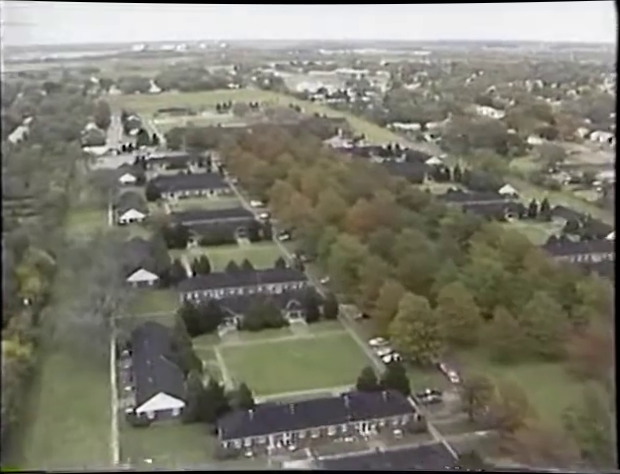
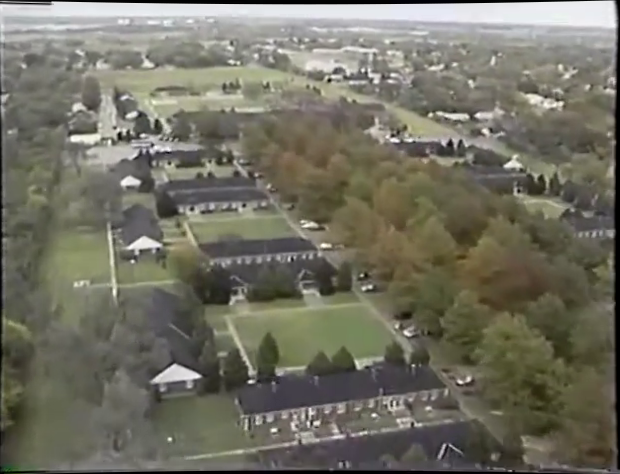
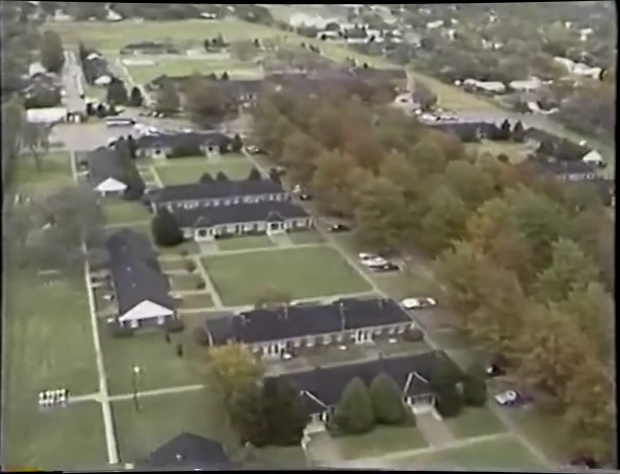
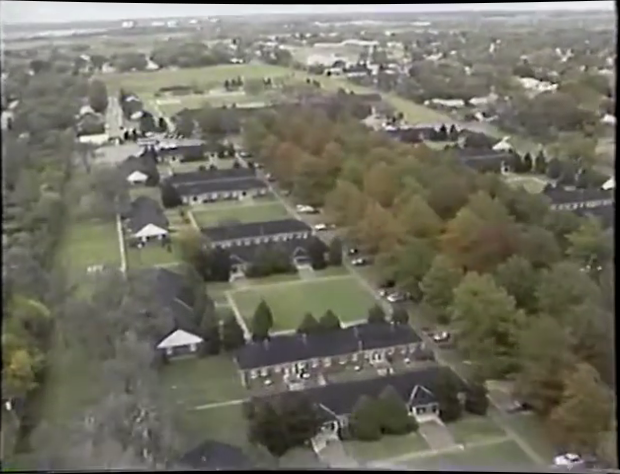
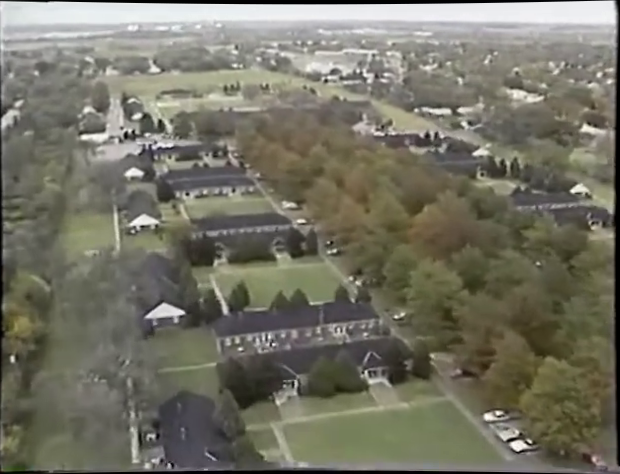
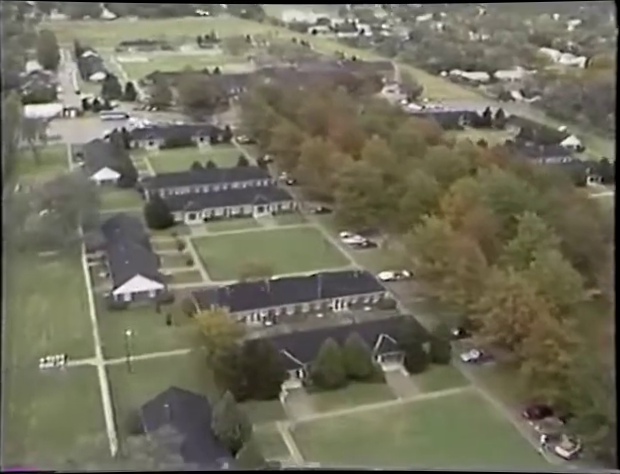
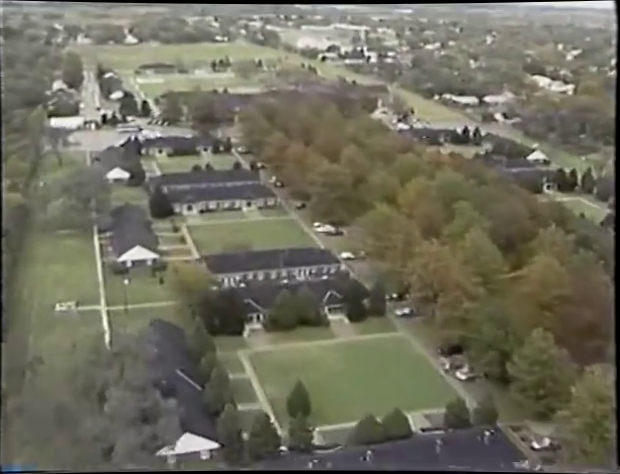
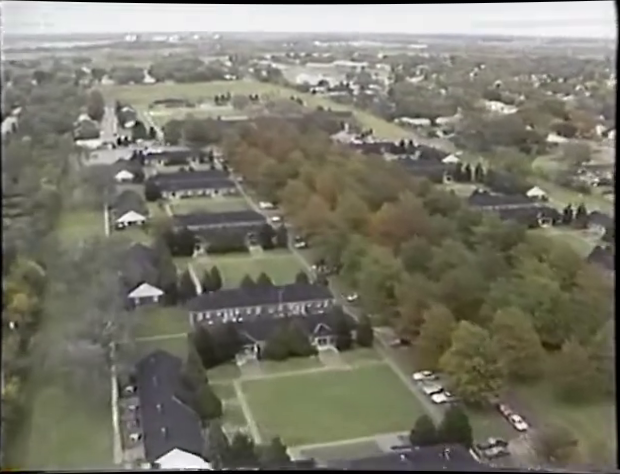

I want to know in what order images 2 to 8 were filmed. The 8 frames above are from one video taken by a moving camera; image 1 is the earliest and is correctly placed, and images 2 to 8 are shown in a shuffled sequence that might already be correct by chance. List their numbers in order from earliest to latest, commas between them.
8, 5, 4, 2, 7, 6, 3
